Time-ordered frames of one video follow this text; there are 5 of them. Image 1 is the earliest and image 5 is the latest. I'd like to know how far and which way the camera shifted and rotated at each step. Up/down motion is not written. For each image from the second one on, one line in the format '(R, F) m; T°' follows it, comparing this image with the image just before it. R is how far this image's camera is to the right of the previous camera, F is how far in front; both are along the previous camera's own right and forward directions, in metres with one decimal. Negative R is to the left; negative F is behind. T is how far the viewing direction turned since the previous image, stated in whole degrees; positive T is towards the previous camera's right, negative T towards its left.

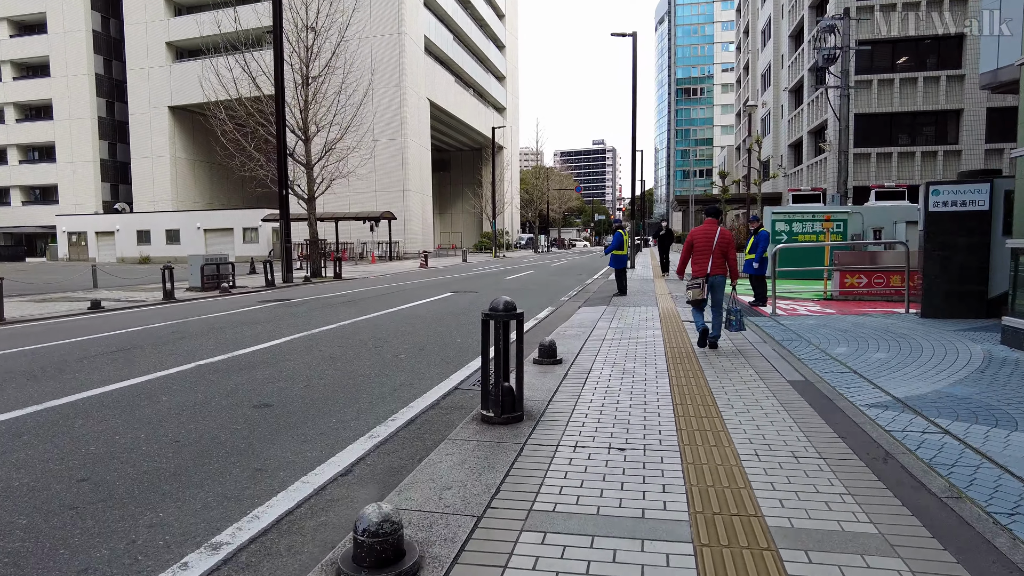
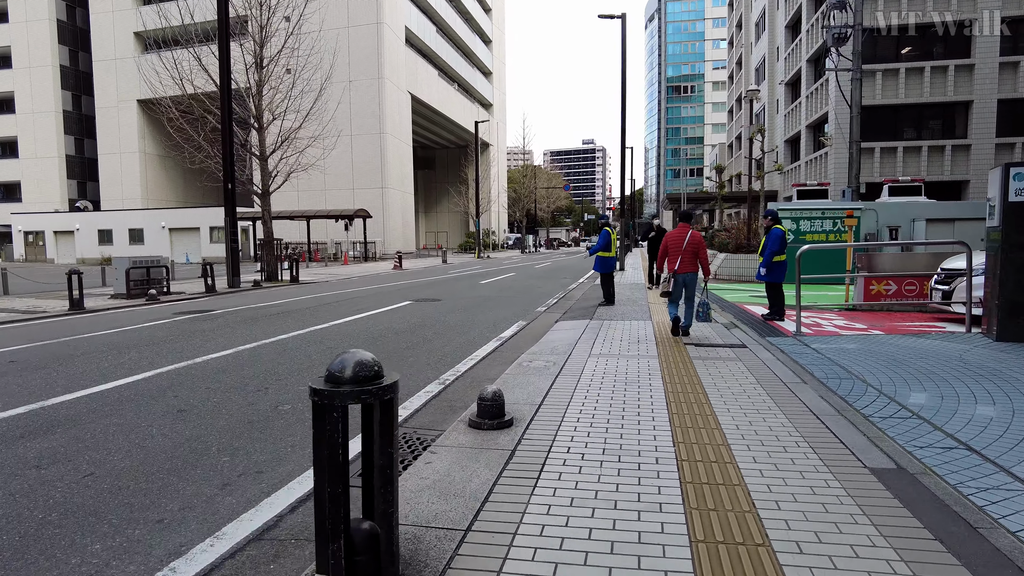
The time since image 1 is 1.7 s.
(+0.4, +2.2) m; +1°
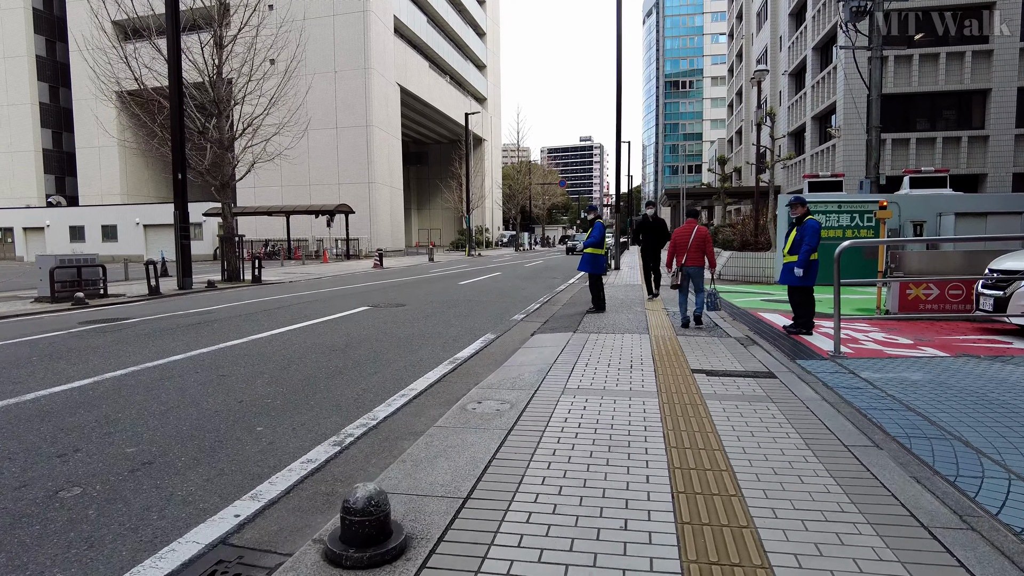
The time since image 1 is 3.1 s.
(+0.4, +1.8) m; 0°
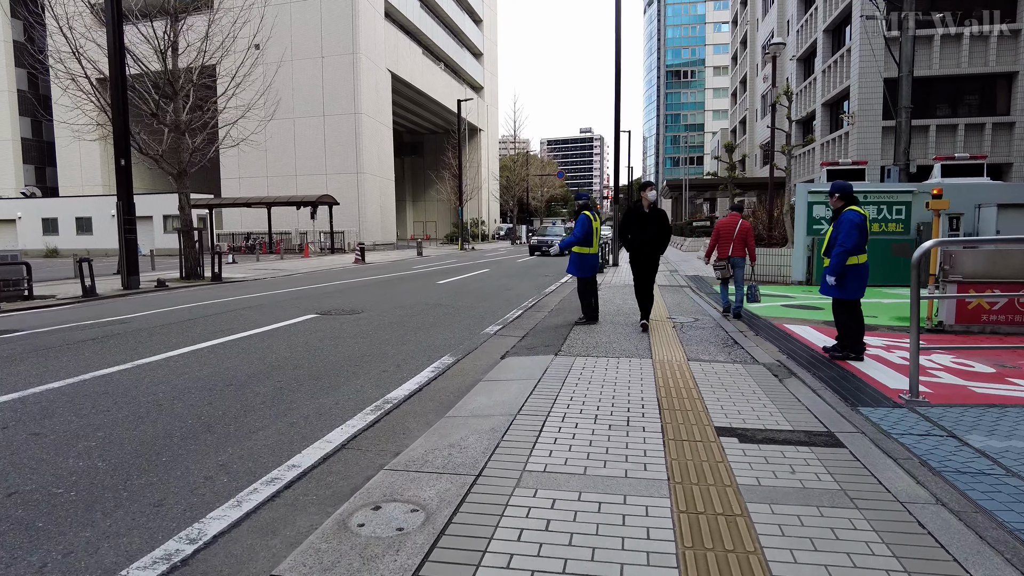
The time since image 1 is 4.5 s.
(+0.4, +1.8) m; 0°
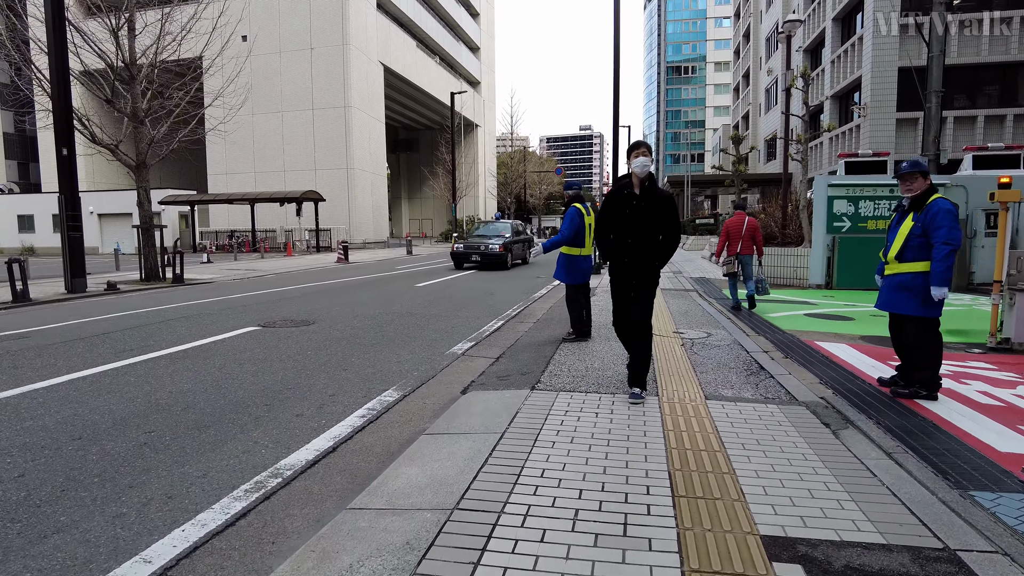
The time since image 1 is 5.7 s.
(+0.3, +1.5) m; 0°
